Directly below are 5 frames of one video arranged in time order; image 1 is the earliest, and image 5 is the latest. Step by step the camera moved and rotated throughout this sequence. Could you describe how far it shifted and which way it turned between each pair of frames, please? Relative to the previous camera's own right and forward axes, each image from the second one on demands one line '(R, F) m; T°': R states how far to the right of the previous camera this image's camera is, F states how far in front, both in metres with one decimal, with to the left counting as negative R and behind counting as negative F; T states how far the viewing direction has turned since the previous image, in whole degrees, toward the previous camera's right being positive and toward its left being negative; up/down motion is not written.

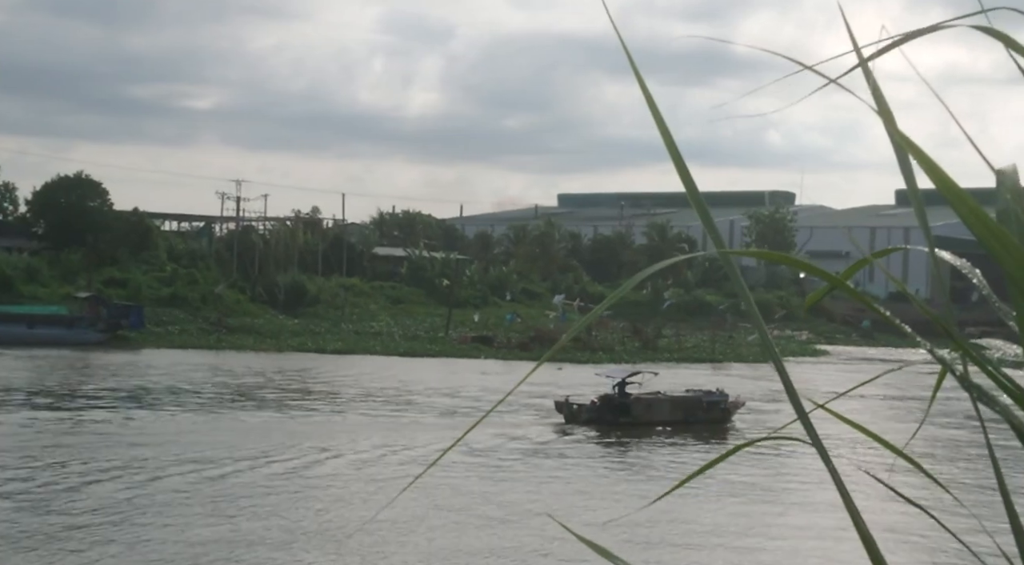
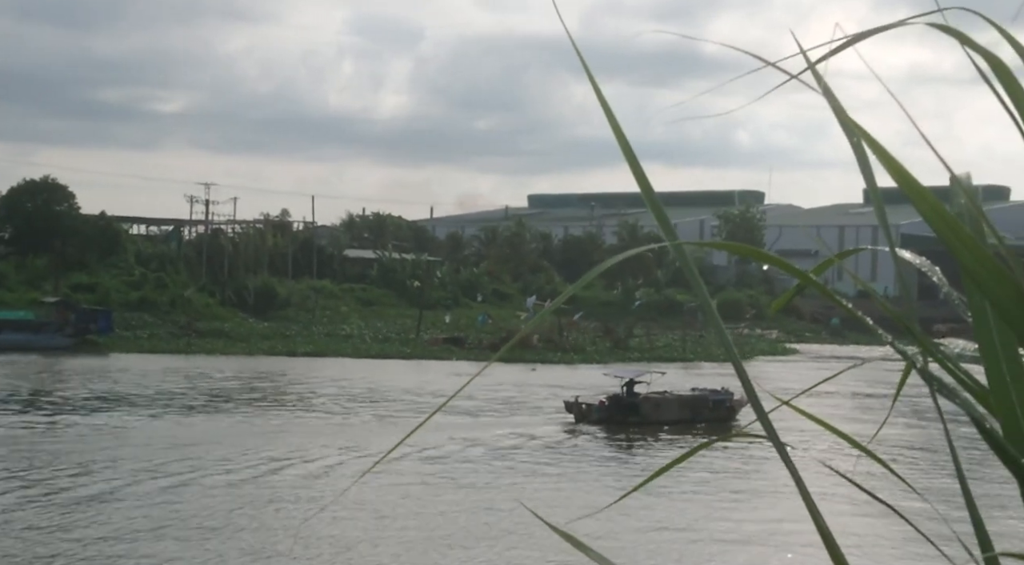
(0.0, 0.0) m; +1°
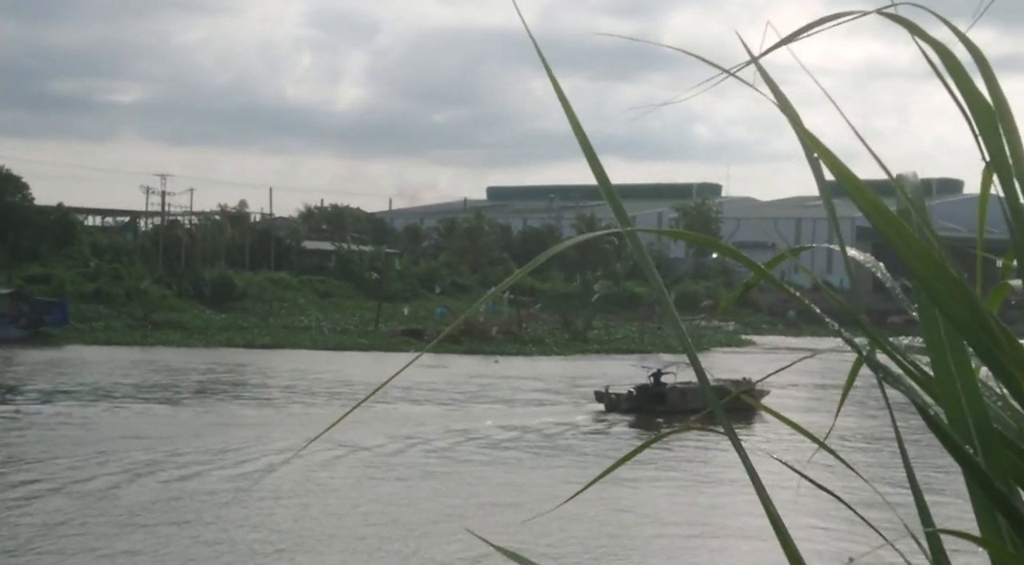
(0.0, 0.0) m; +1°
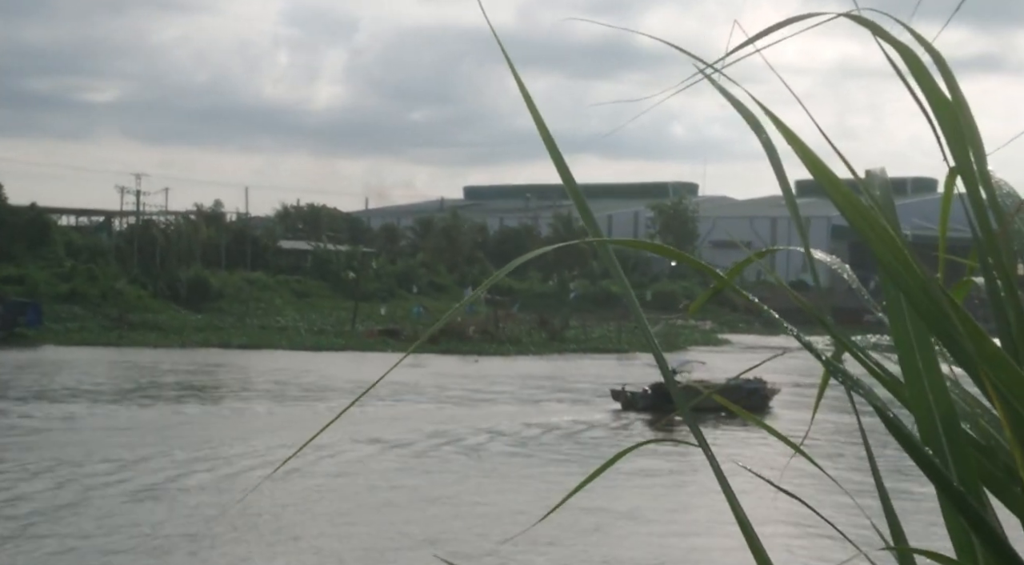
(0.0, 0.0) m; +1°
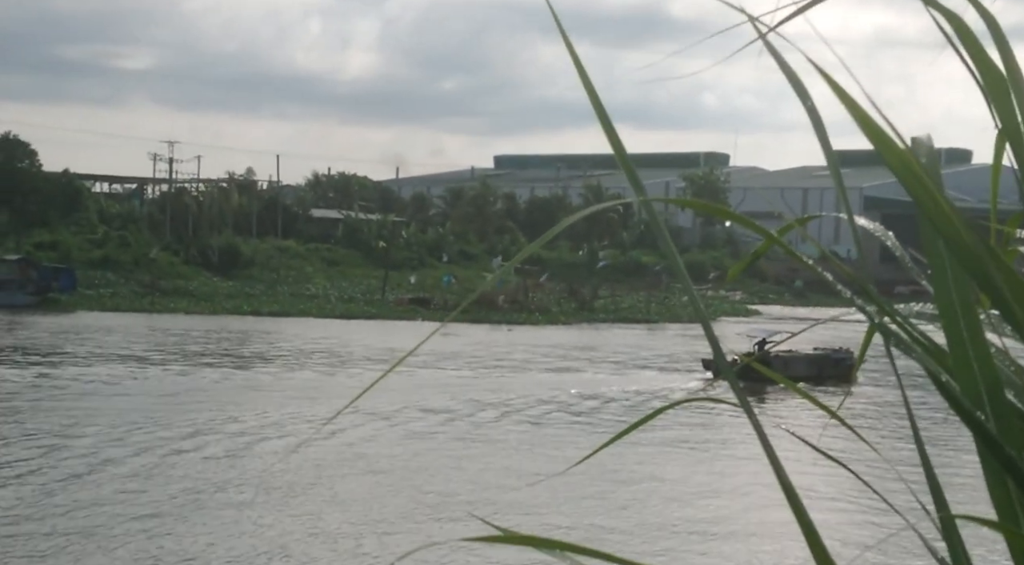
(0.0, 0.0) m; -1°
